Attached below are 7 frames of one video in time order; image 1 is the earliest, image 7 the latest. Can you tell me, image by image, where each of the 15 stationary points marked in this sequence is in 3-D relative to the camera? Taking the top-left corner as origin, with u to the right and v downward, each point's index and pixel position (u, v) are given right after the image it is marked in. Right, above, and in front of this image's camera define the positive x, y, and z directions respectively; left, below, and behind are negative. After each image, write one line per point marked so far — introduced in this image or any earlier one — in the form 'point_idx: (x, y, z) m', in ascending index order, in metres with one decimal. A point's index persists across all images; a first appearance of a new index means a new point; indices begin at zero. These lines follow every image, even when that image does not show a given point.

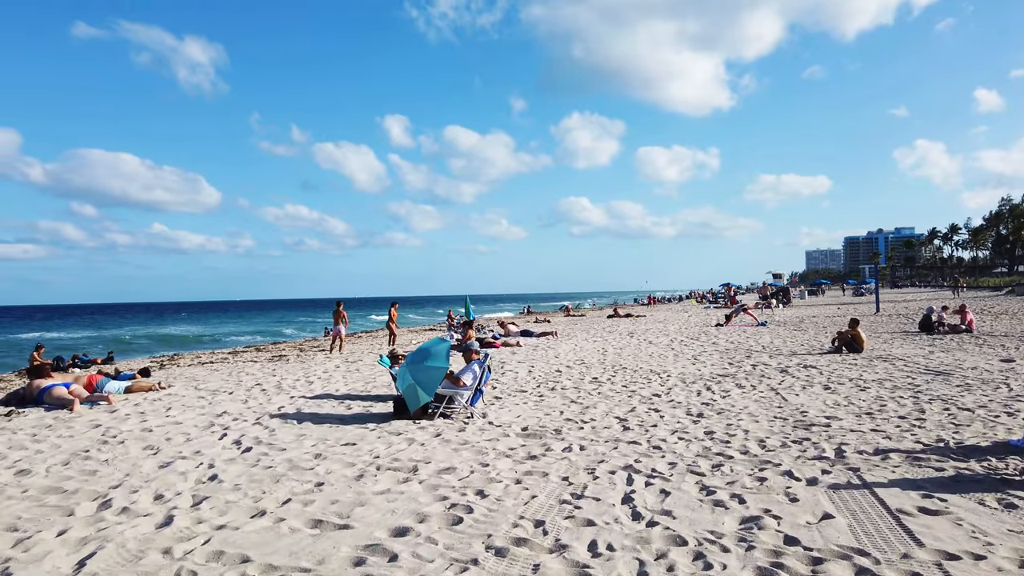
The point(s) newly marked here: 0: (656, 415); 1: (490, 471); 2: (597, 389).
0: (+1.3, -1.1, +6.7) m
1: (-0.1, -1.1, +4.6) m
2: (+0.9, -1.1, +8.5) m
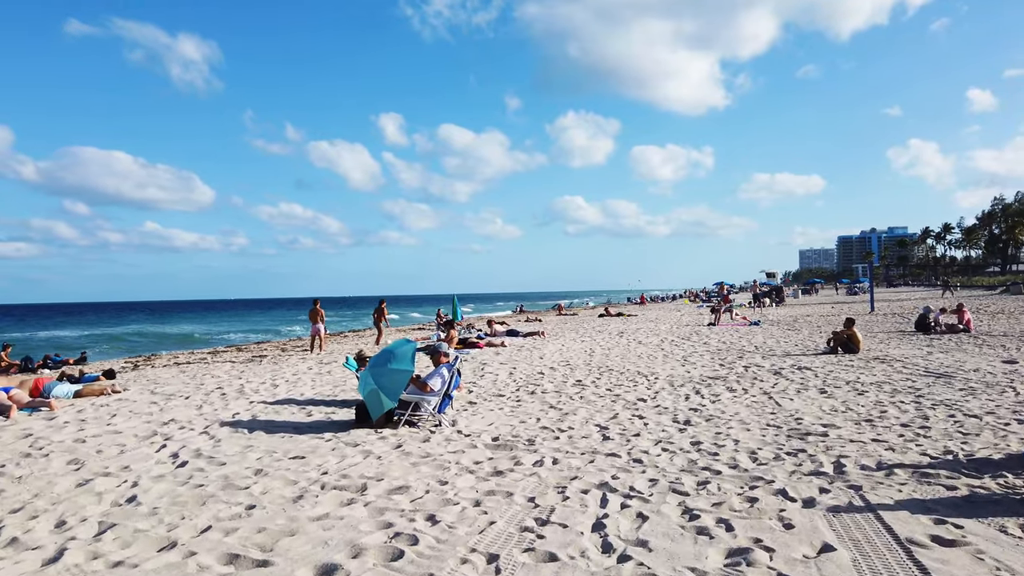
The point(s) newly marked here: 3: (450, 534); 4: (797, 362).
0: (+1.0, -1.1, +6.2) m
1: (-0.3, -1.1, +4.1) m
2: (+0.7, -1.1, +8.0) m
3: (-0.3, -1.1, +3.4) m
4: (+4.2, -1.1, +11.3) m
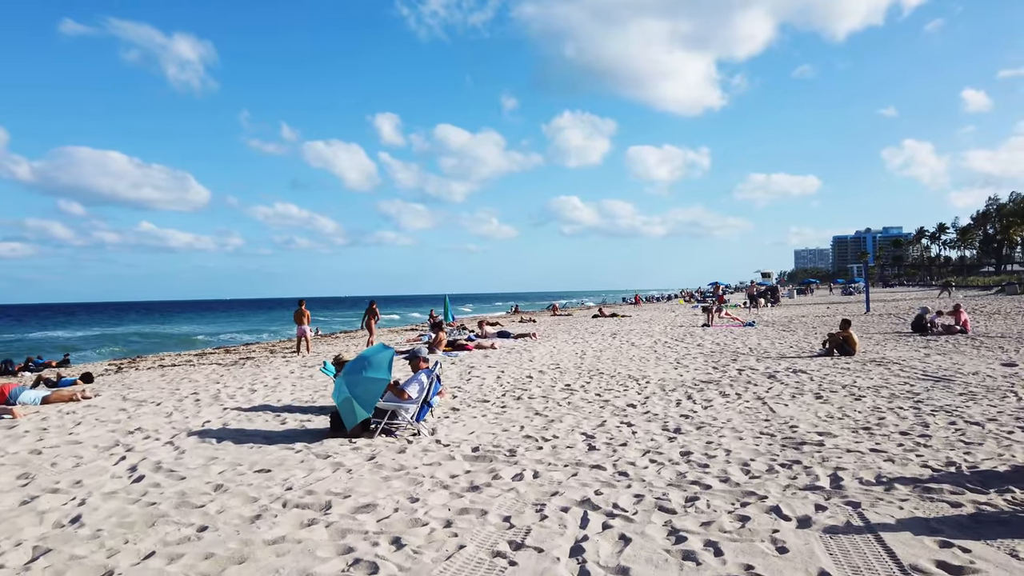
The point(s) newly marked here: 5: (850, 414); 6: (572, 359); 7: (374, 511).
0: (+0.9, -1.1, +5.9) m
1: (-0.5, -1.1, +3.8) m
2: (+0.6, -1.1, +7.7) m
3: (-0.4, -1.1, +3.1) m
4: (+4.1, -1.1, +11.0) m
5: (+3.0, -1.1, +6.6) m
6: (+0.9, -1.1, +11.8) m
7: (-0.7, -1.1, +3.8) m
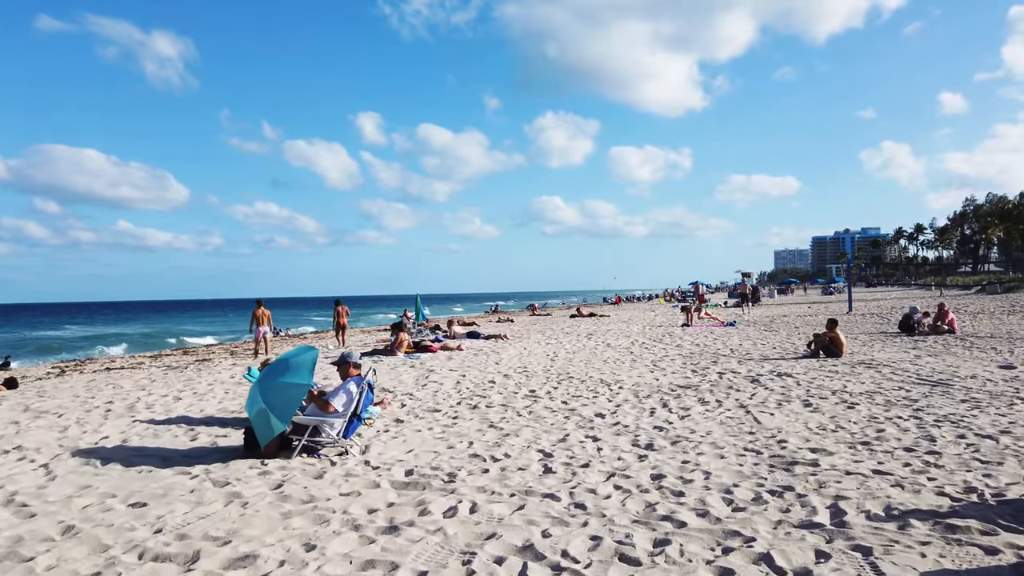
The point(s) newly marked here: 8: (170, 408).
0: (+0.5, -1.1, +5.1) m
1: (-0.8, -1.1, +3.0) m
2: (+0.2, -1.1, +6.9) m
3: (-0.7, -1.1, +2.3) m
4: (+3.6, -1.1, +10.3) m
5: (+2.6, -1.1, +5.9) m
6: (+0.4, -1.1, +11.0) m
7: (-1.0, -1.1, +2.9) m
8: (-3.1, -1.1, +6.8) m
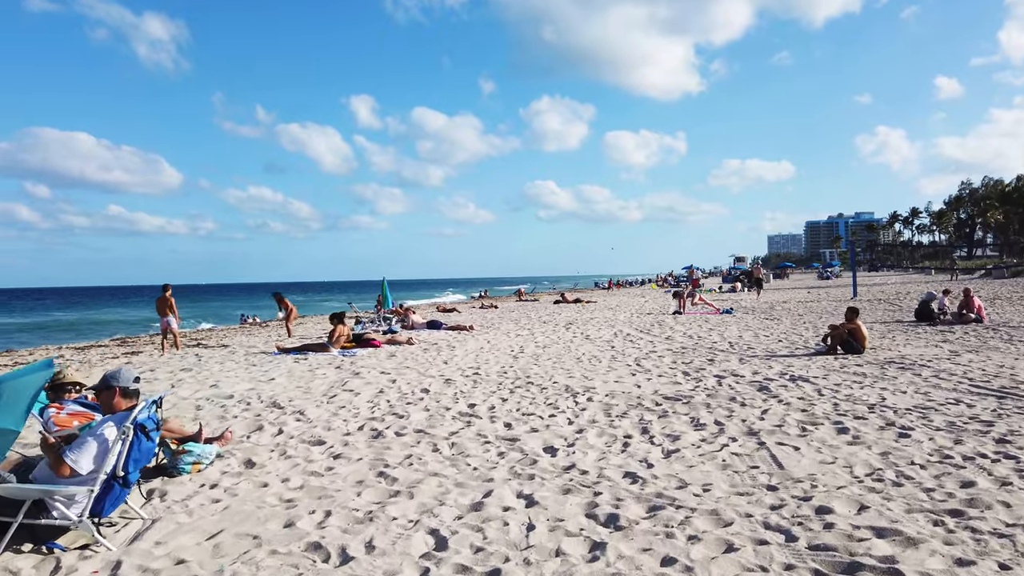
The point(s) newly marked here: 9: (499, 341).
0: (0.0, -1.0, +3.1) m
1: (-1.3, -1.0, +1.0) m
2: (-0.4, -1.0, +4.9) m
3: (-1.2, -1.0, +0.3) m
4: (+3.0, -0.9, +8.3) m
5: (+2.1, -1.0, +3.9) m
6: (-0.1, -0.9, +9.0) m
7: (-1.5, -1.0, +0.9) m
8: (-3.6, -0.9, +4.8) m
9: (-0.2, -0.8, +11.3) m
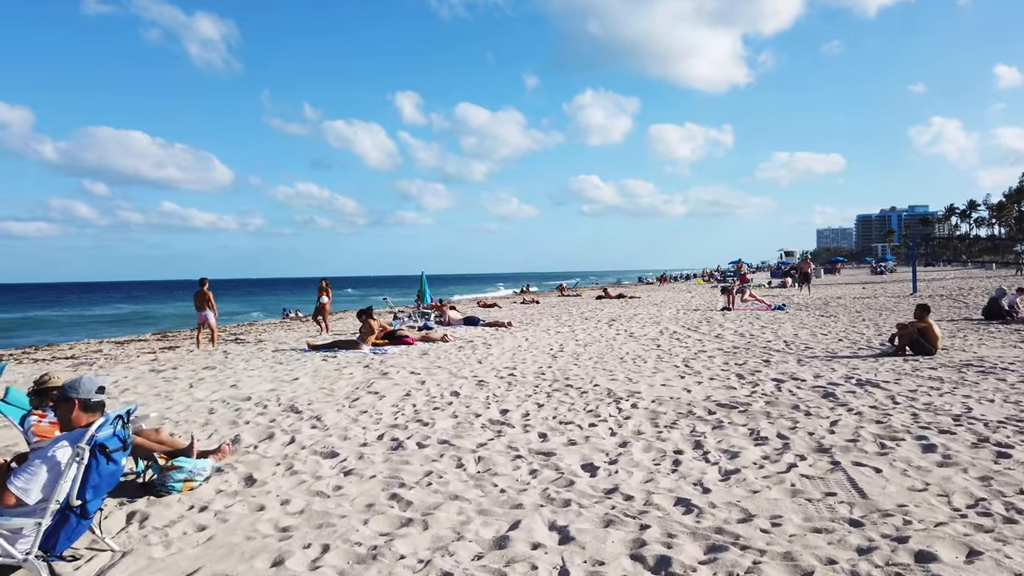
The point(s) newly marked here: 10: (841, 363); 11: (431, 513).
0: (+0.1, -1.0, +2.6) m
1: (-1.3, -1.0, +0.5) m
2: (-0.2, -0.9, +4.4) m
3: (-1.3, -1.0, -0.2) m
4: (+3.4, -0.8, +7.6) m
5: (+2.2, -0.9, +3.2) m
6: (+0.3, -0.8, +8.5) m
7: (-1.5, -1.0, +0.5) m
8: (-3.4, -0.9, +4.4) m
9: (+0.4, -0.7, +10.8) m
10: (+3.6, -0.8, +8.2) m
11: (-0.3, -1.0, +3.3) m
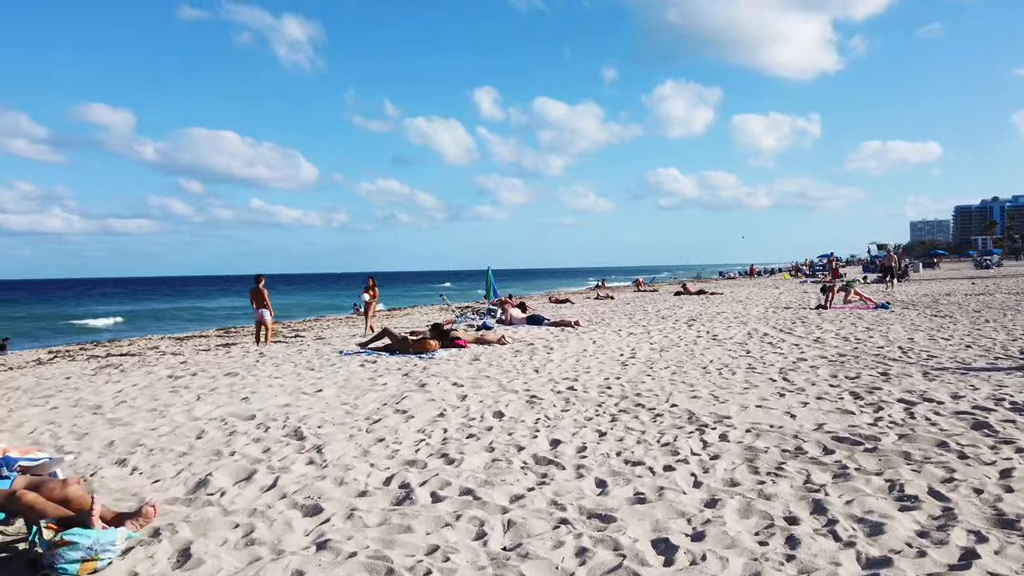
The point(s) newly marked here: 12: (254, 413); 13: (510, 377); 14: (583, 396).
0: (+0.1, -1.0, +1.4) m
1: (-1.5, -1.0, -0.5) m
2: (0.0, -0.9, +3.3) m
3: (-1.5, -1.1, -1.2) m
4: (+3.9, -0.8, +6.1) m
5: (+2.3, -1.0, +1.9) m
6: (+0.9, -0.8, +7.3) m
7: (-1.7, -1.0, -0.5) m
8: (-3.2, -0.9, +3.6) m
9: (+1.2, -0.7, +9.5) m
10: (+4.1, -0.8, +6.7) m
11: (-0.3, -1.0, +2.2) m
12: (-1.8, -0.9, +5.2) m
13: (0.0, -0.8, +6.7) m
14: (+0.6, -0.8, +5.9) m
